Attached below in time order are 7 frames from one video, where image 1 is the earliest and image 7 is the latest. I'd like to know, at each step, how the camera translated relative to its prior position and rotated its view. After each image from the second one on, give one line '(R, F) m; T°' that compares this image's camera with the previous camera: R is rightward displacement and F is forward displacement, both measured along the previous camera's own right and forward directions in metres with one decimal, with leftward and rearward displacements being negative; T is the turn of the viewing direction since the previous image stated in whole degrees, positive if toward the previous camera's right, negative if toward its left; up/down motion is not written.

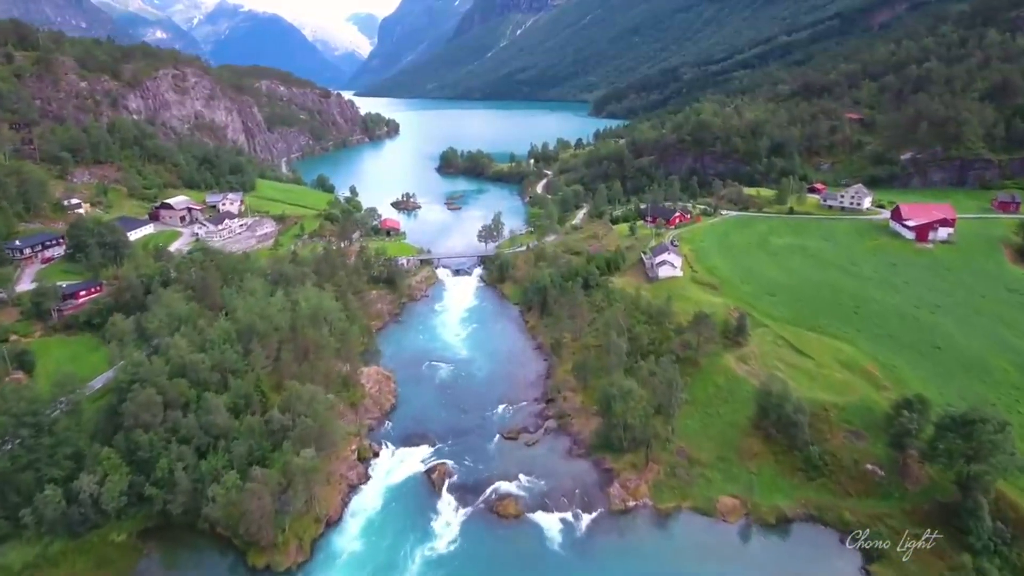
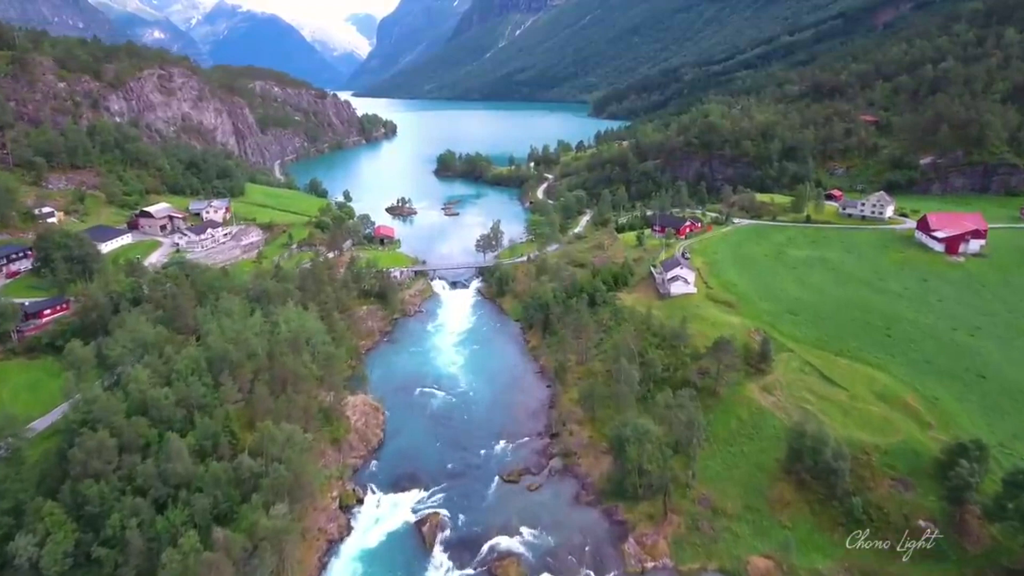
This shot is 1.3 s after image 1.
(-0.1, +4.3) m; 0°
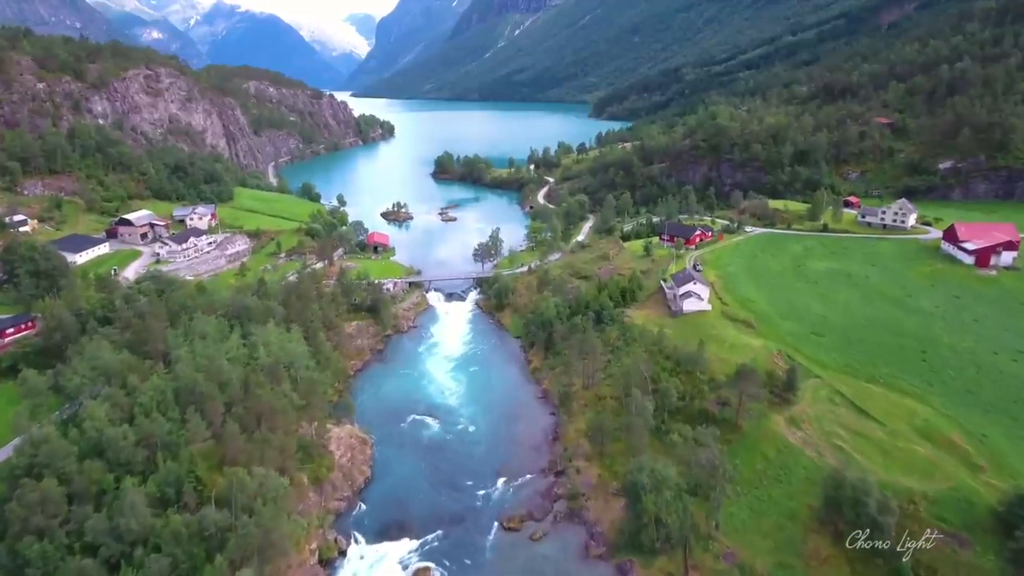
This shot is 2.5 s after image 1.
(-0.1, +3.9) m; 0°
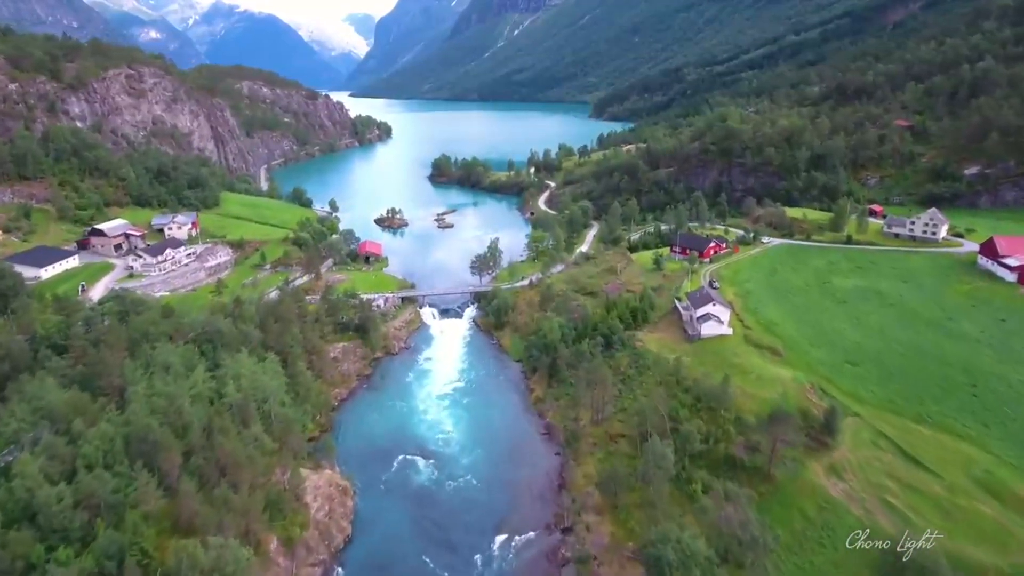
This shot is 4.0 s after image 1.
(-0.1, +4.7) m; 0°
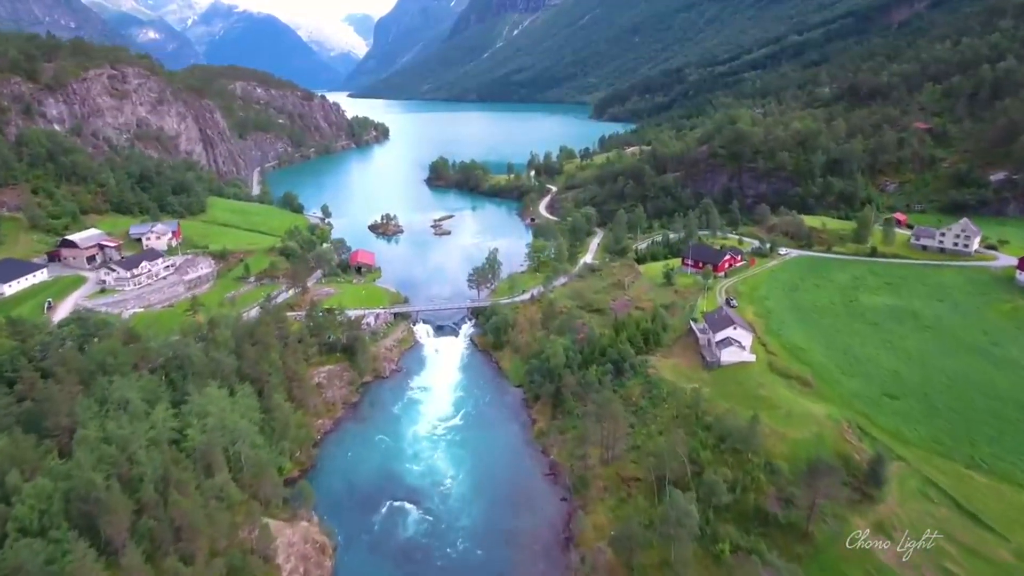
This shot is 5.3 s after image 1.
(-0.1, +4.2) m; 0°
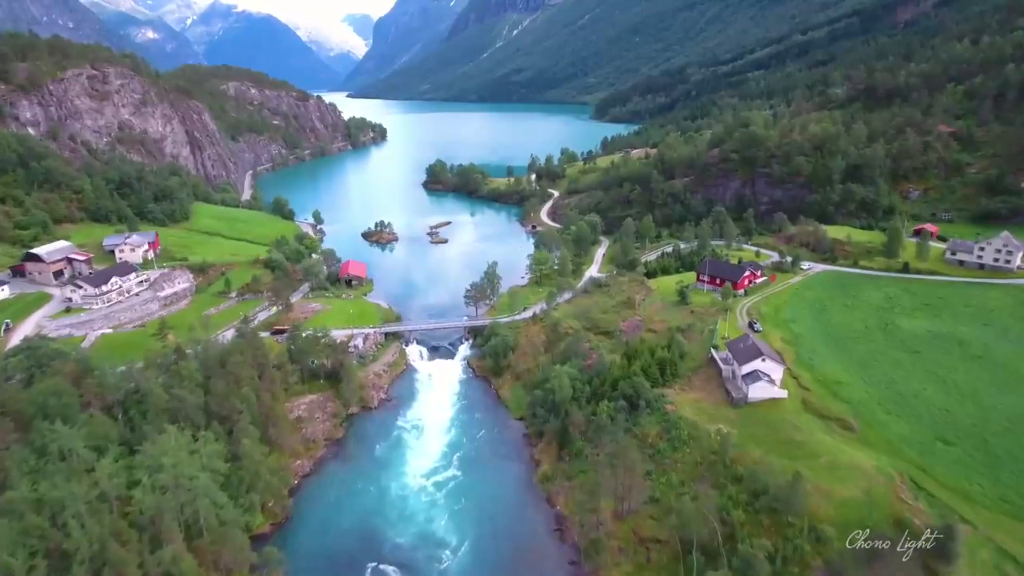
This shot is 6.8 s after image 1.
(-0.1, +4.6) m; 0°
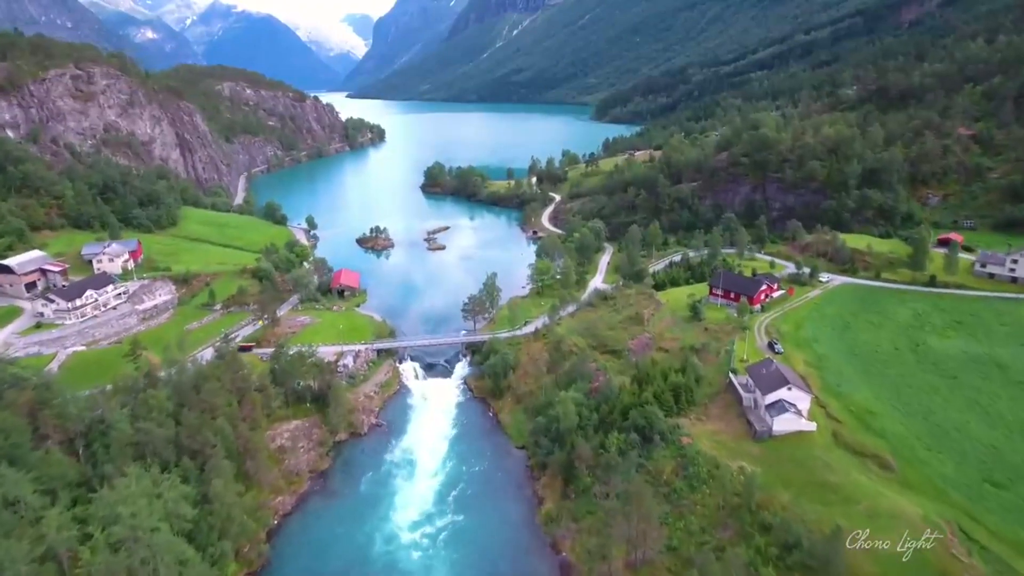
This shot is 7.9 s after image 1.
(-0.1, +3.3) m; 0°
